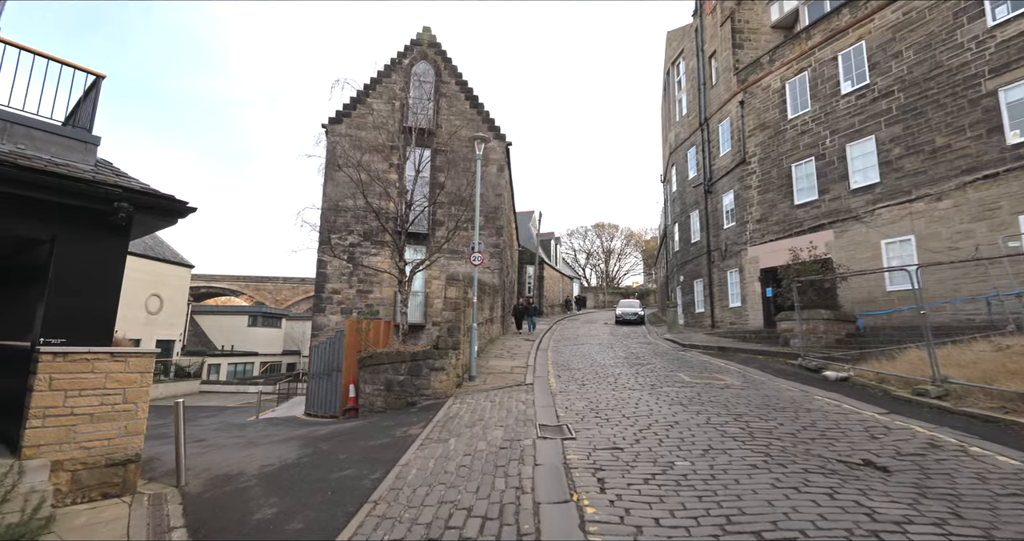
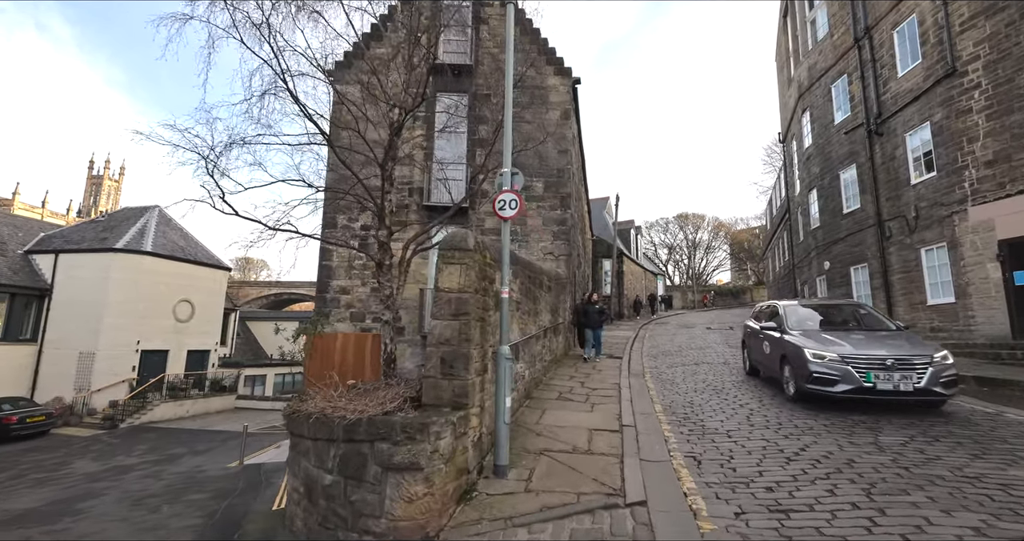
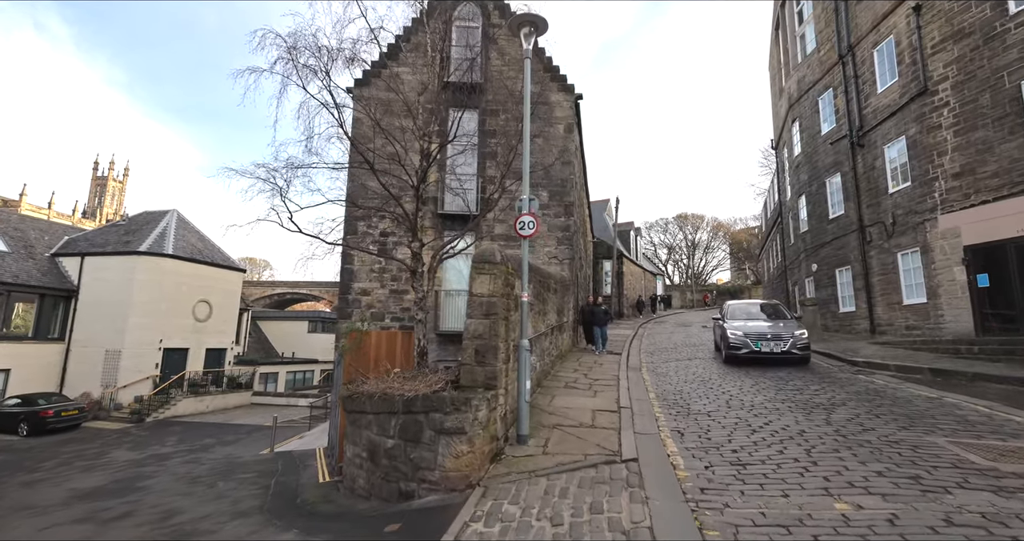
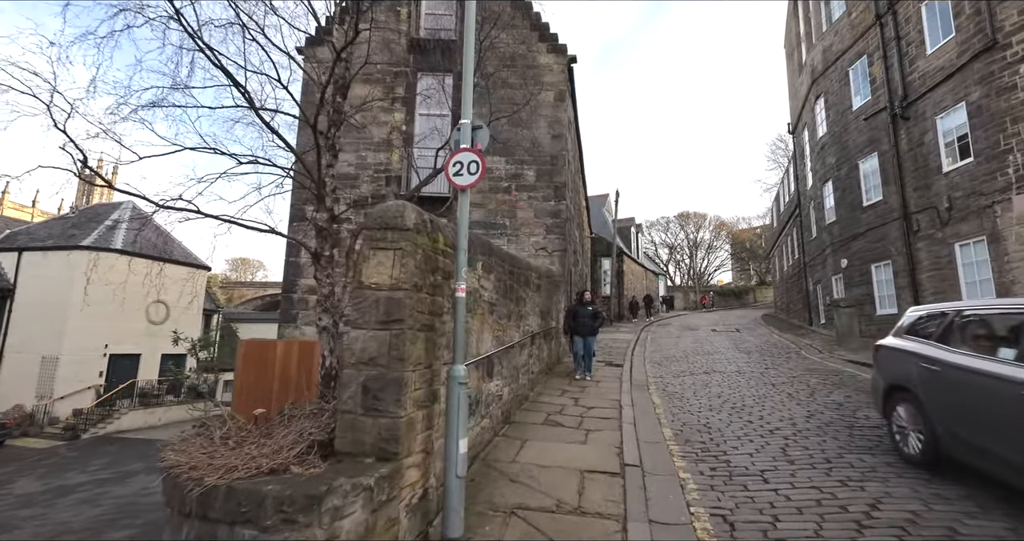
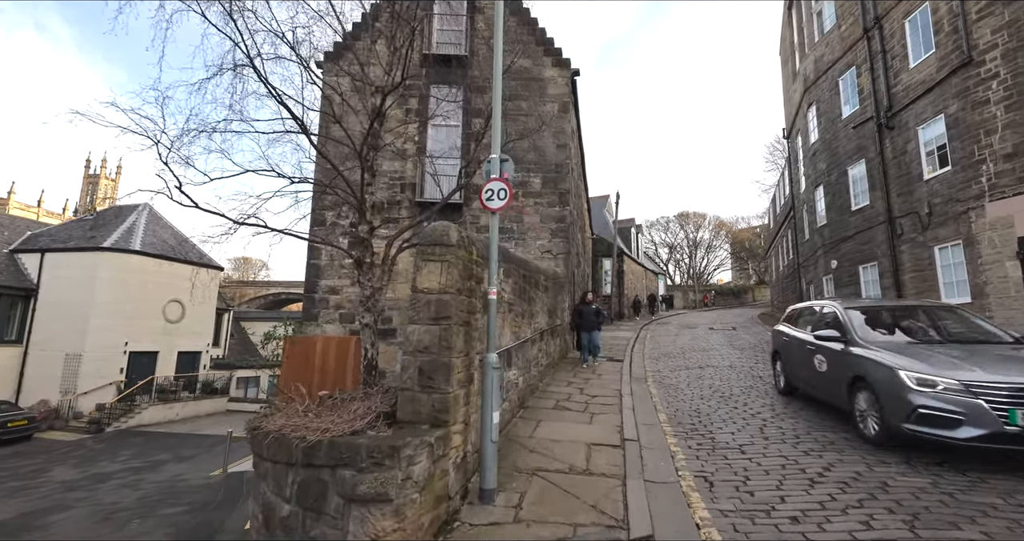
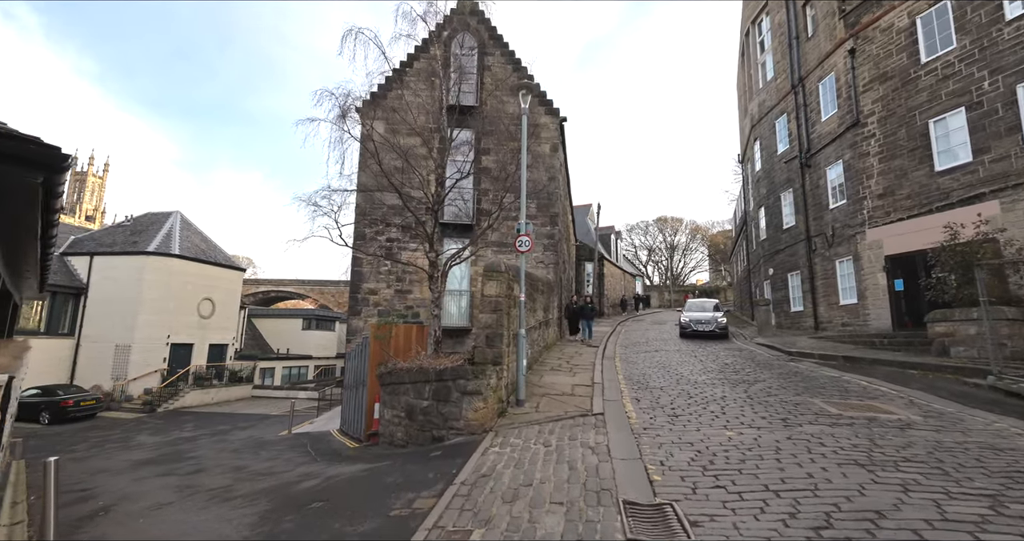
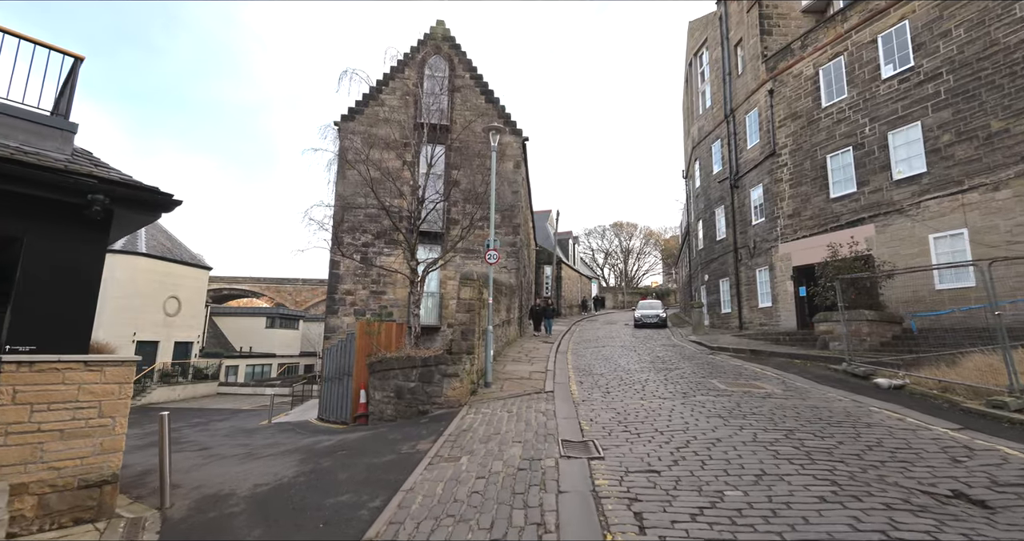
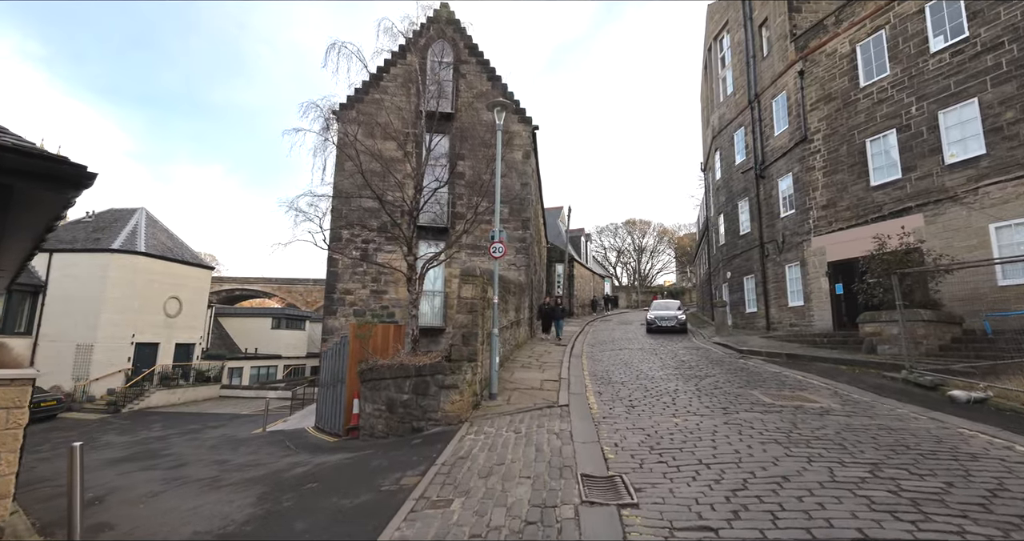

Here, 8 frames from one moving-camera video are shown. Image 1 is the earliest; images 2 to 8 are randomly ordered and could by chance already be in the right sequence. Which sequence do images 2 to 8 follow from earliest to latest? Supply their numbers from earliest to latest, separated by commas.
7, 8, 6, 3, 2, 5, 4
